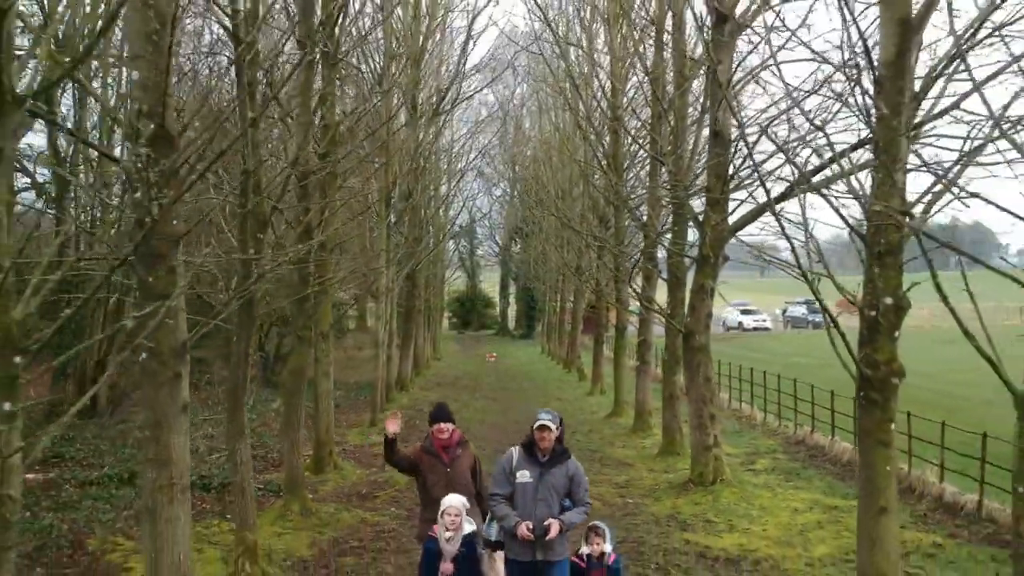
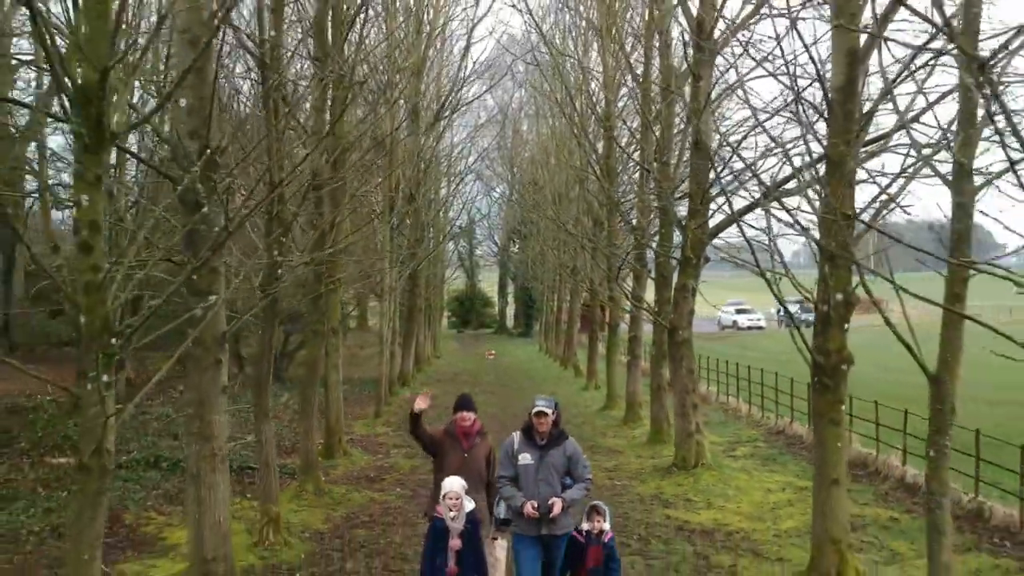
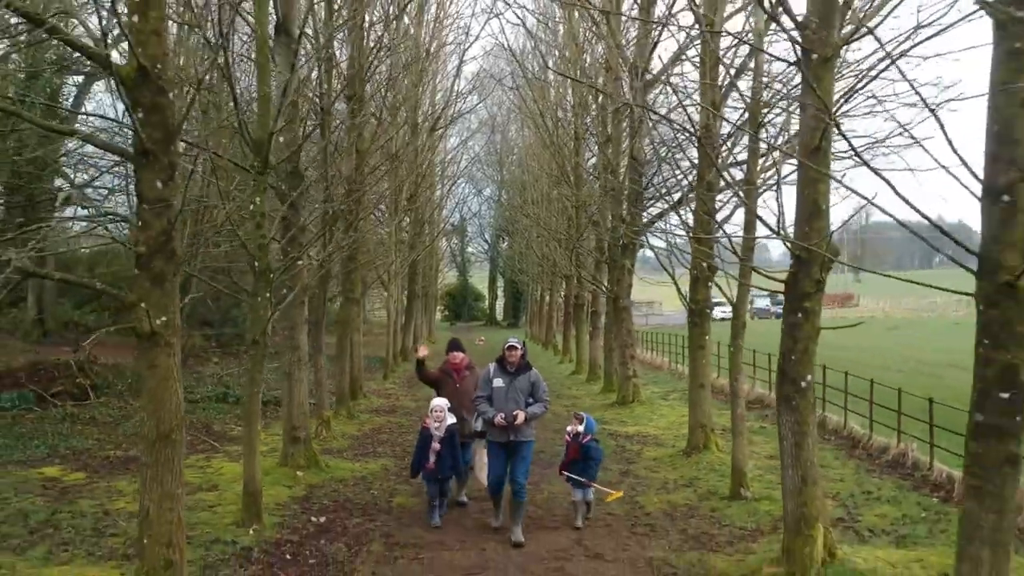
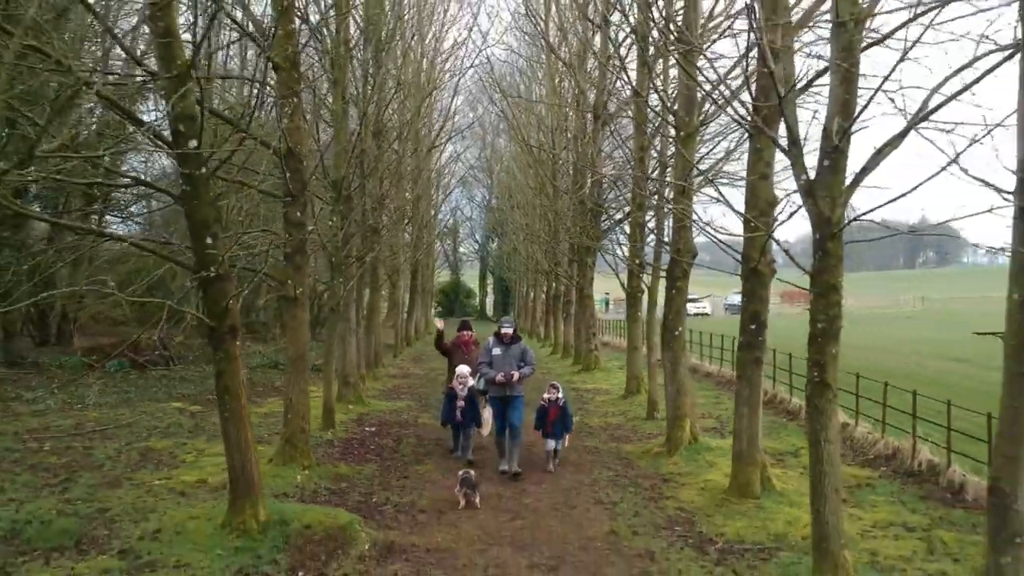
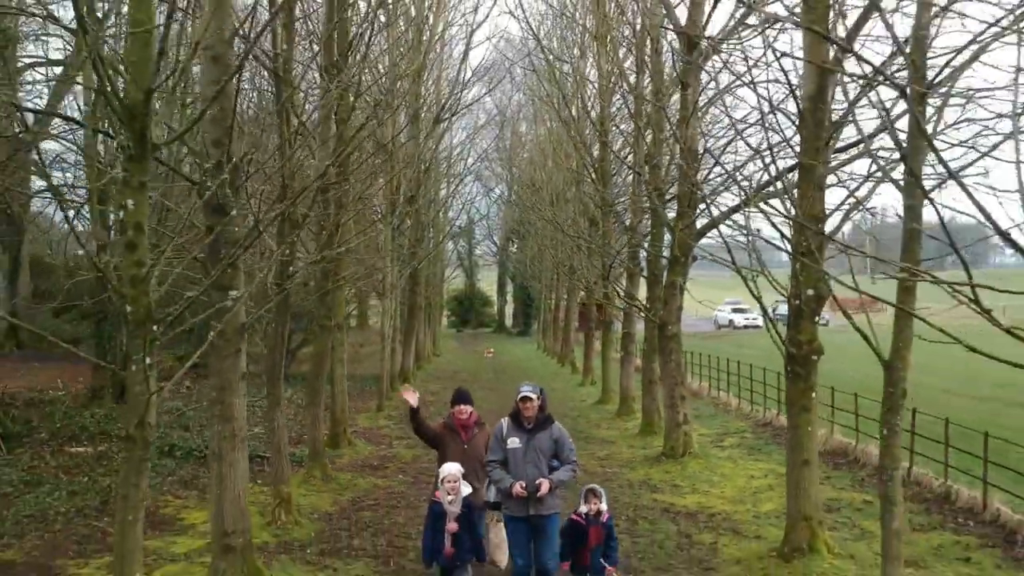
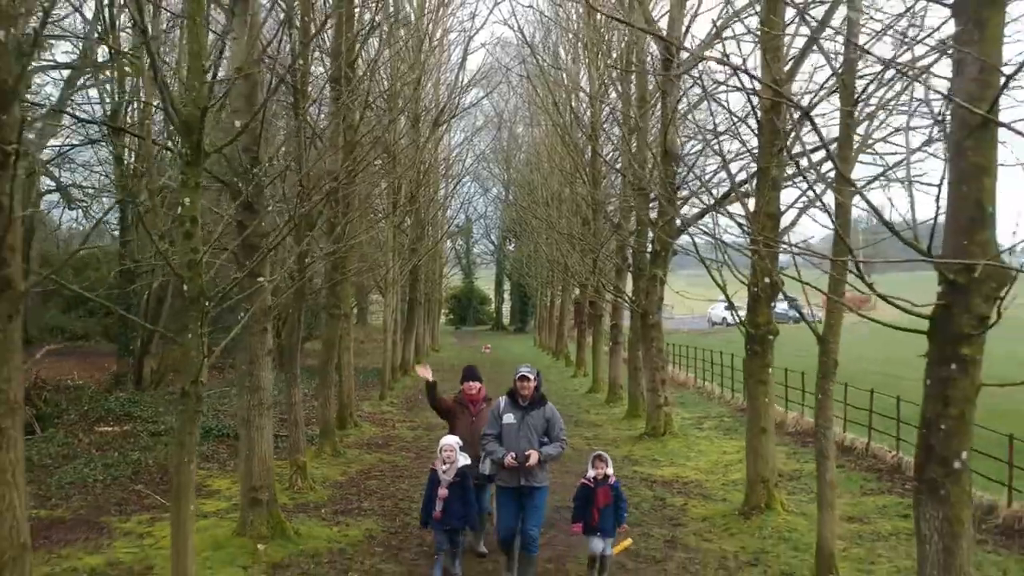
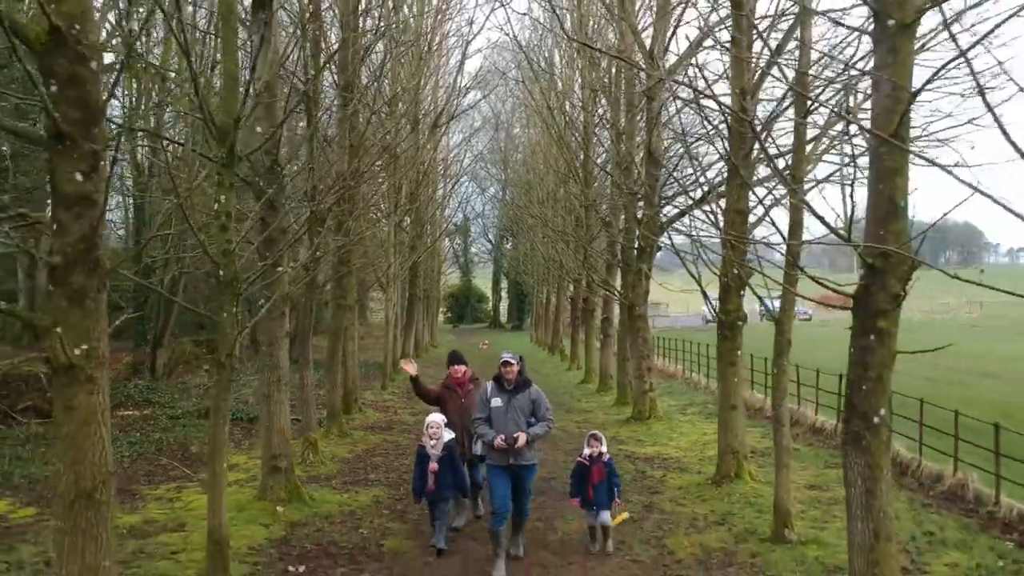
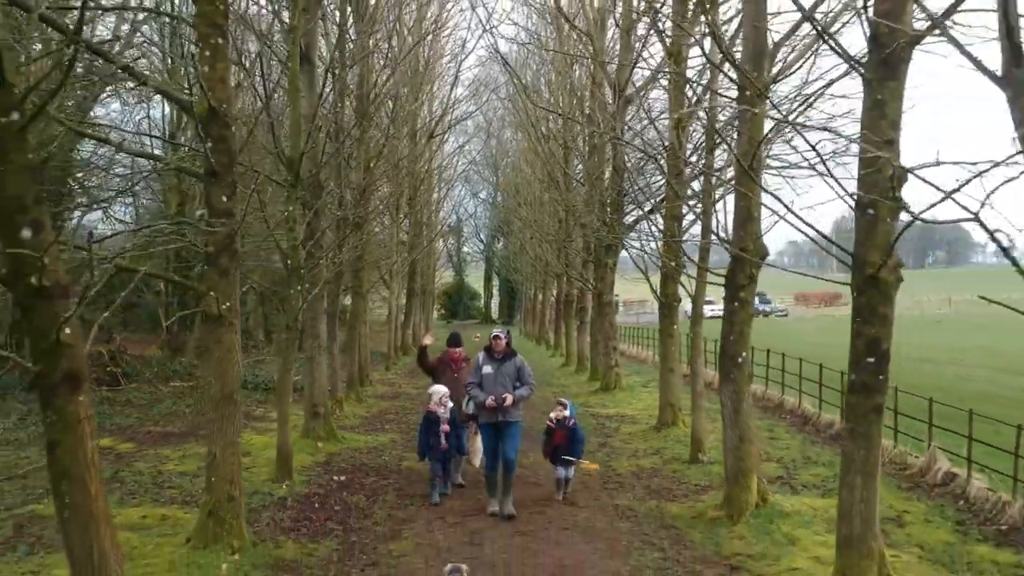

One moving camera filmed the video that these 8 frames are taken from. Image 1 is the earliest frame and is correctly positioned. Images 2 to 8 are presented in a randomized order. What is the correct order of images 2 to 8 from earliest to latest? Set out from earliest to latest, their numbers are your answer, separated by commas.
2, 5, 6, 7, 3, 8, 4
